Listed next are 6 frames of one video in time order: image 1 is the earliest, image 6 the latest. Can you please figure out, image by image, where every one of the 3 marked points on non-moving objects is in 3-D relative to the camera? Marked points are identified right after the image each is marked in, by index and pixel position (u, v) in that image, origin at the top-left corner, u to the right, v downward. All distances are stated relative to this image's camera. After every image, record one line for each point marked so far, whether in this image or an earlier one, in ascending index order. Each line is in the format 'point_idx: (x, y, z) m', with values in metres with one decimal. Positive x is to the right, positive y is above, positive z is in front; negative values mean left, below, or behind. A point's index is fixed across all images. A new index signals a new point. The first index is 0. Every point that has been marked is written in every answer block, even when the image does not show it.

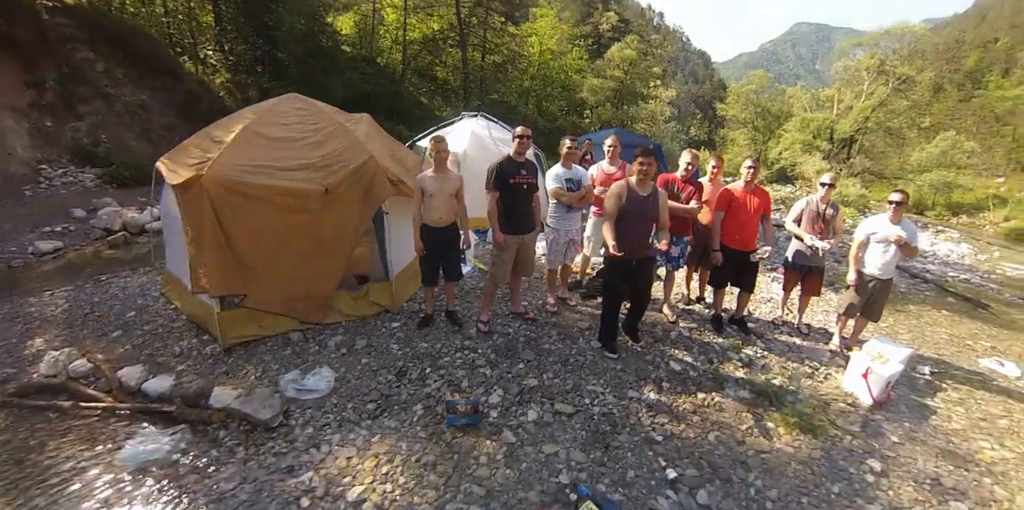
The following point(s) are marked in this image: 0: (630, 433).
0: (+1.1, -1.7, +4.3) m
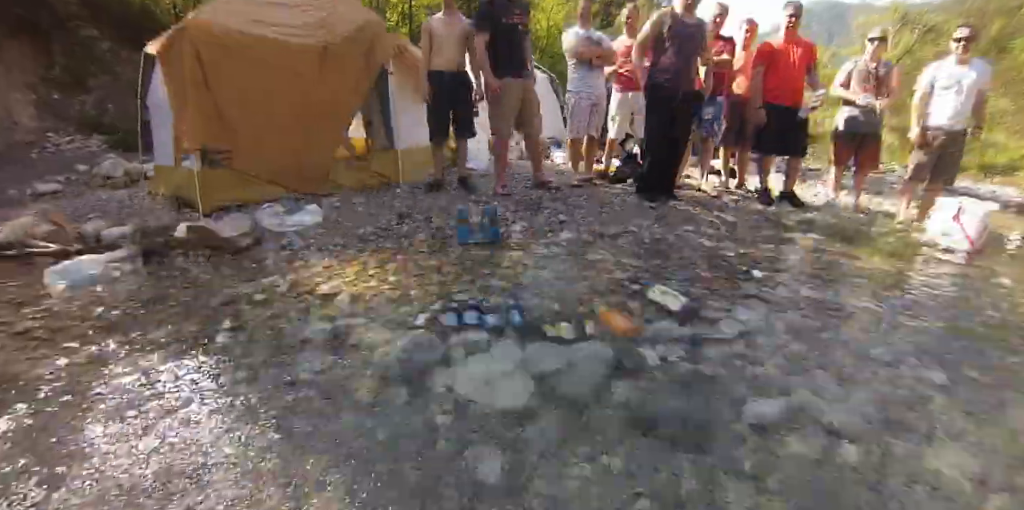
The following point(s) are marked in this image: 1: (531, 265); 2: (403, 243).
0: (+1.3, 0.0, +3.4) m
1: (+0.2, 0.0, +3.2) m
2: (-0.8, +0.1, +3.5) m
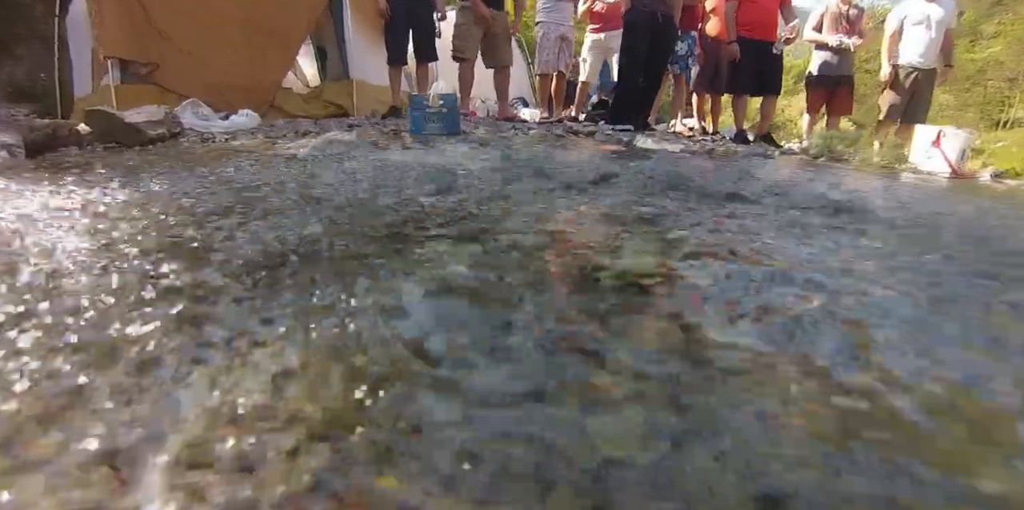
0: (+1.1, +0.7, +3.1) m
1: (-0.1, +0.7, +2.8) m
2: (-1.1, +0.8, +3.1) m
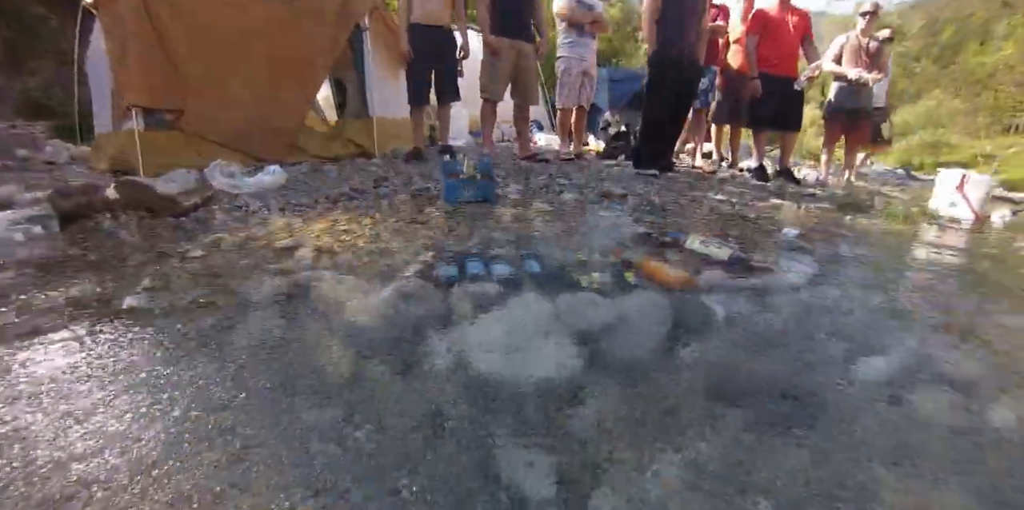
0: (+1.3, +0.3, +3.1) m
1: (+0.1, +0.2, +2.7) m
2: (-0.9, +0.4, +3.1) m
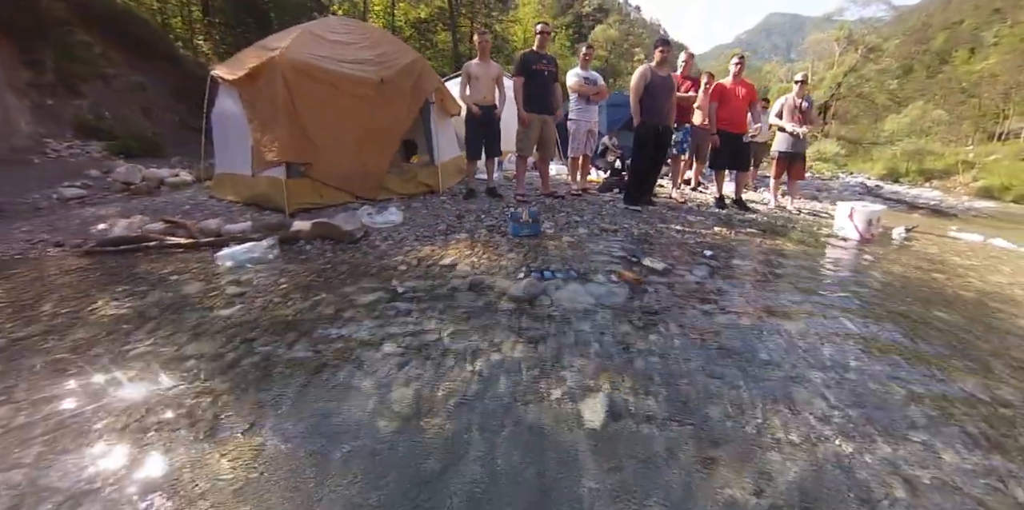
0: (+1.7, +0.2, +5.1) m
1: (+0.5, +0.1, +4.8) m
2: (-0.5, +0.3, +5.1) m
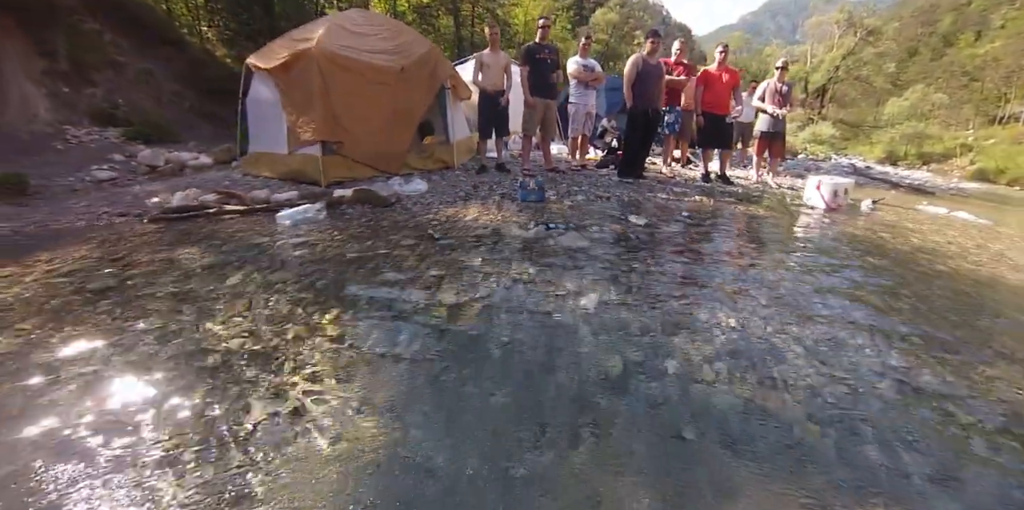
0: (+1.8, +0.6, +6.0) m
1: (+0.6, +0.6, +5.7) m
2: (-0.4, +0.7, +6.0) m
